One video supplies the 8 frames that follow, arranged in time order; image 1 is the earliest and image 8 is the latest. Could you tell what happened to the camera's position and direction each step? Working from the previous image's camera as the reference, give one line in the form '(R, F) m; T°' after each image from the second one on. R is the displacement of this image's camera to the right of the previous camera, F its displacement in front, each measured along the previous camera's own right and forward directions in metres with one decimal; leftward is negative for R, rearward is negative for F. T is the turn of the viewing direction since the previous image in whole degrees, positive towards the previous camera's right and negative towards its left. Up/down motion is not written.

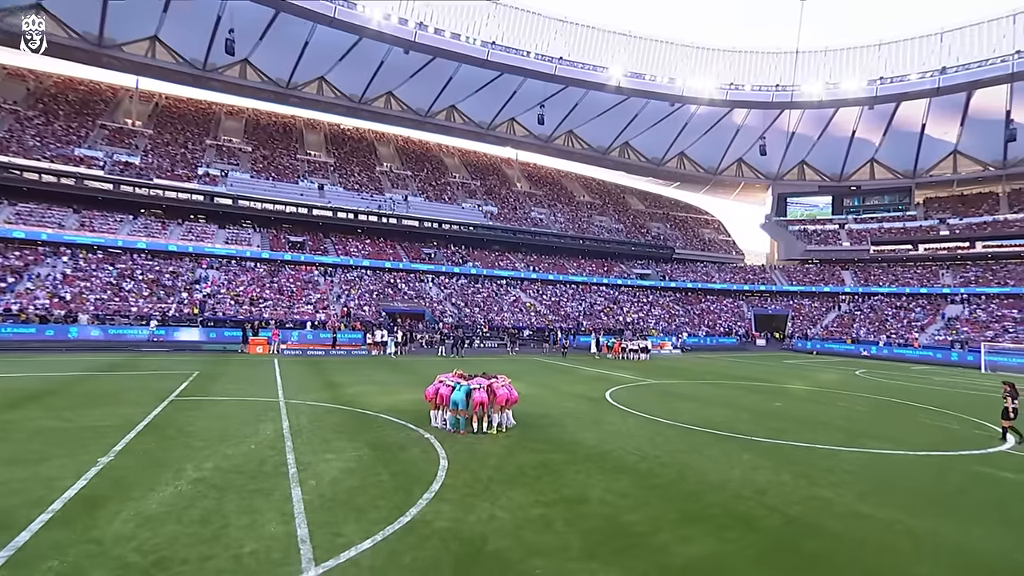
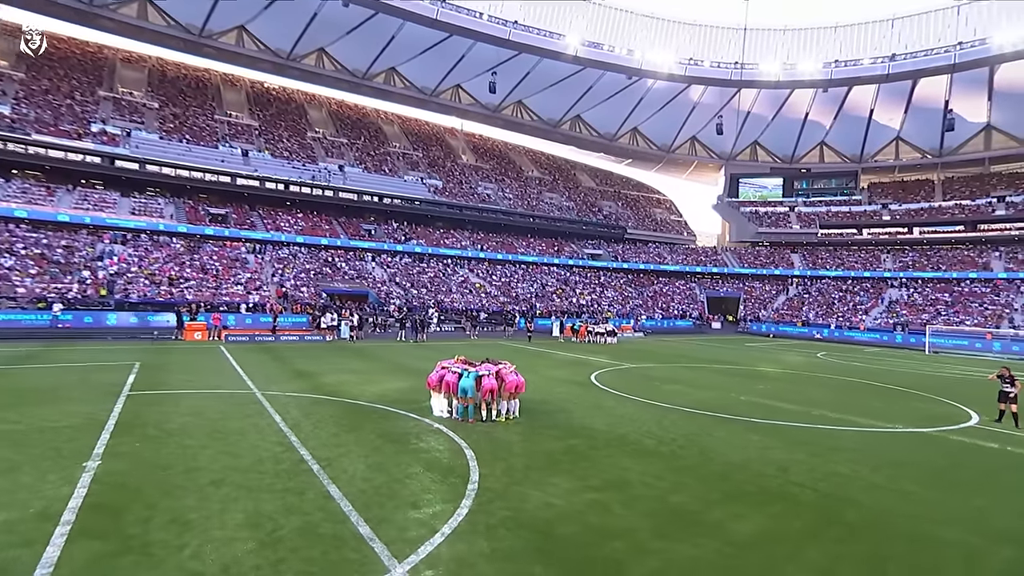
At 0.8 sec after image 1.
(-2.9, +2.4) m; +9°
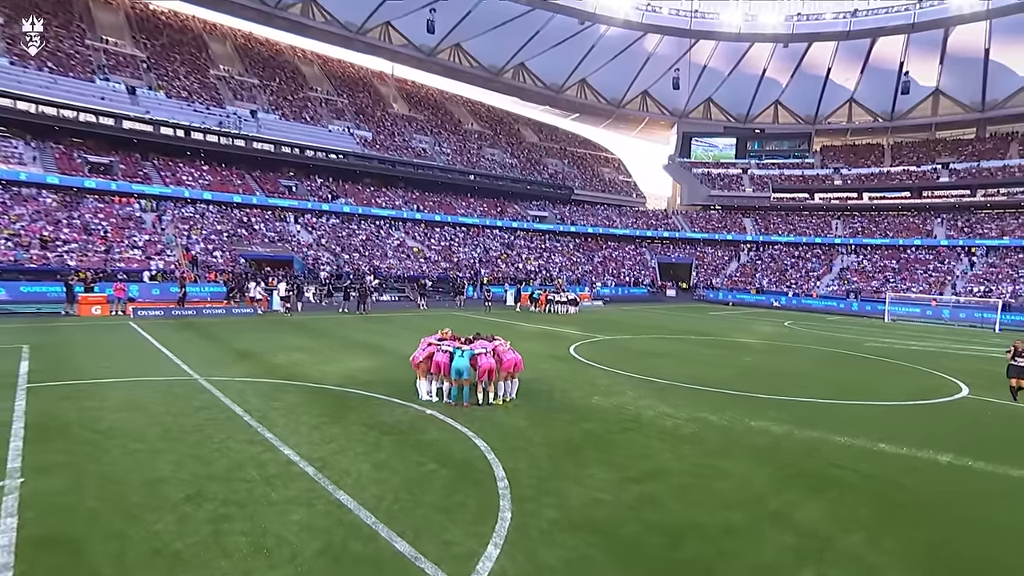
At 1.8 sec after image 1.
(-2.2, +3.4) m; +9°
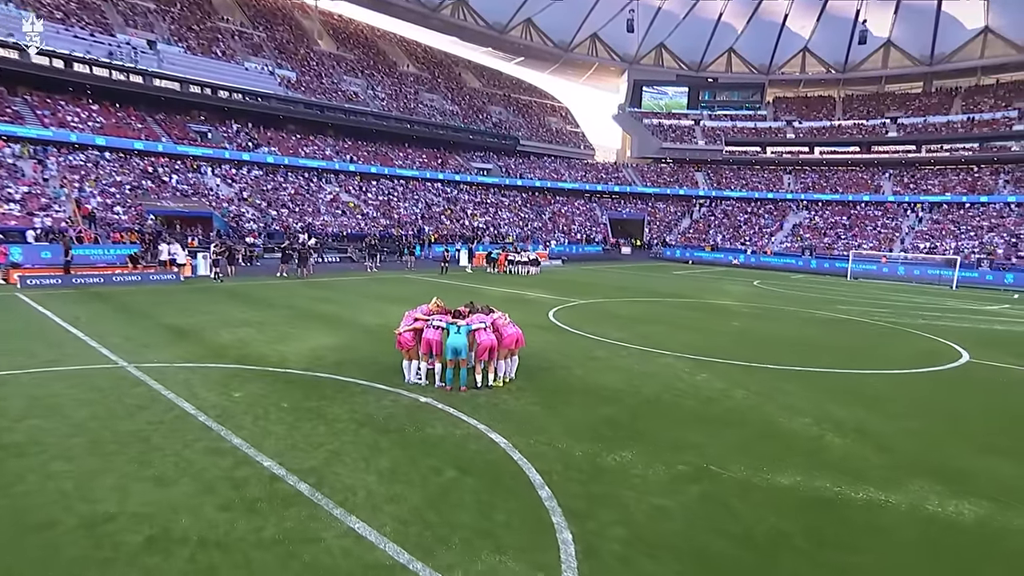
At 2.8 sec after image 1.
(-1.7, +2.5) m; +8°
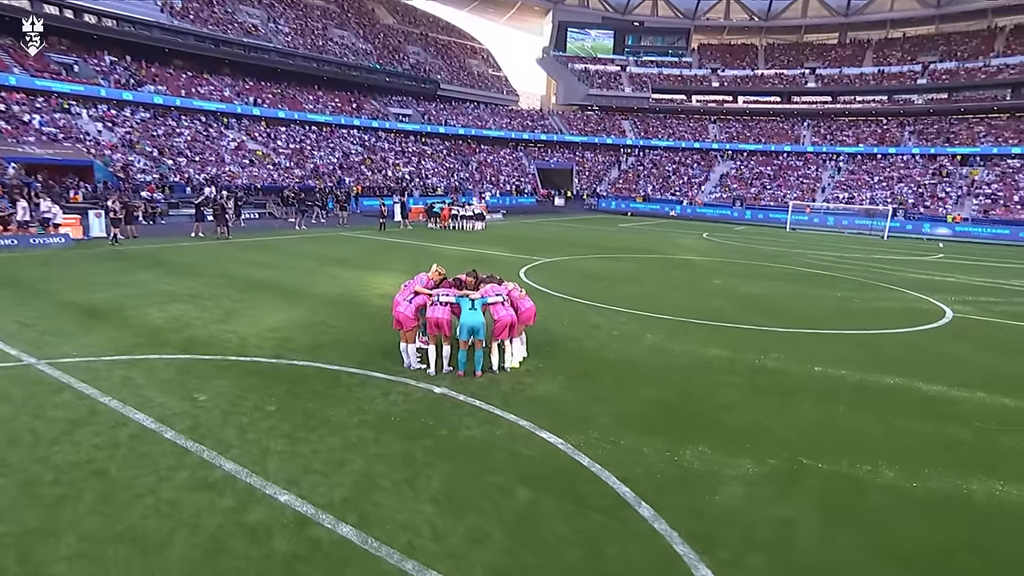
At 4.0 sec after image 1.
(-2.2, +2.1) m; +10°
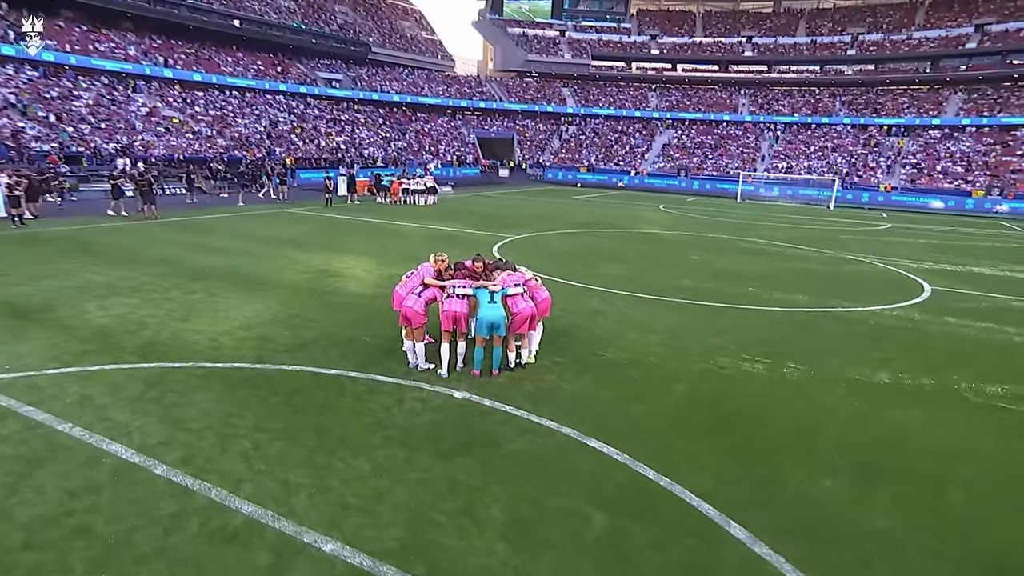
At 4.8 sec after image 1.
(-1.5, +1.2) m; +7°
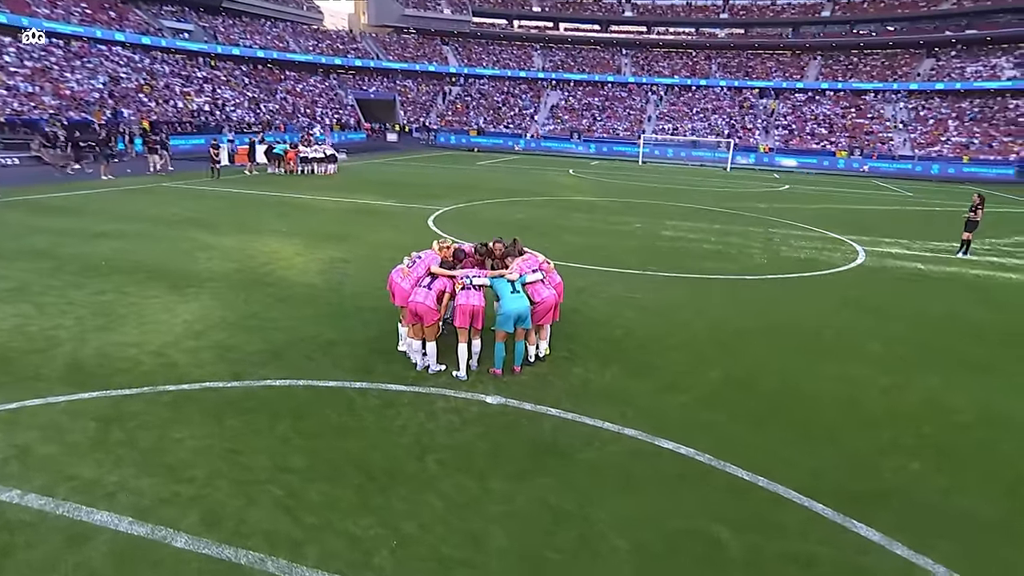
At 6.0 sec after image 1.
(-2.1, +1.4) m; +12°
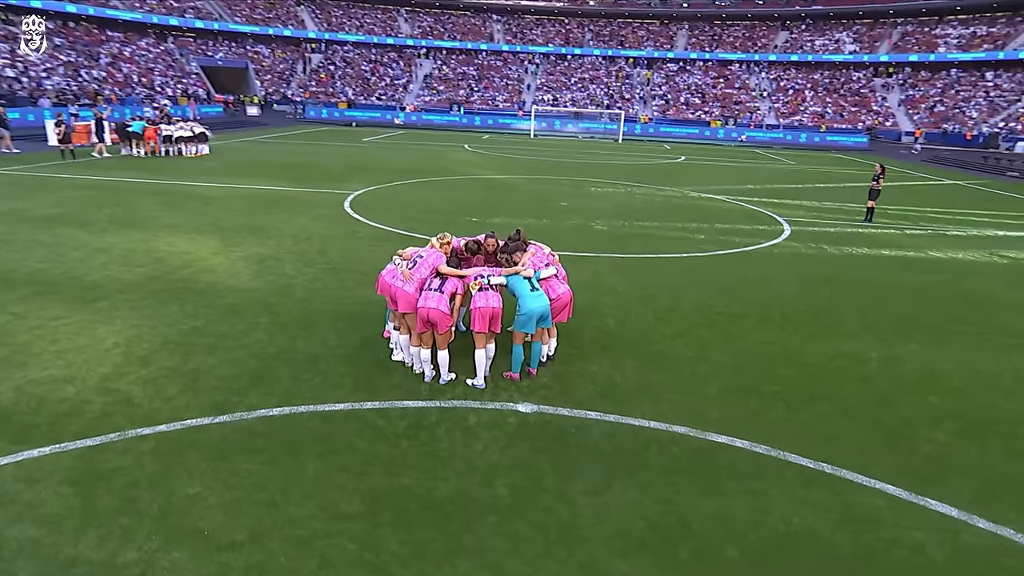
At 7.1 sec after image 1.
(-1.8, +1.0) m; +12°
